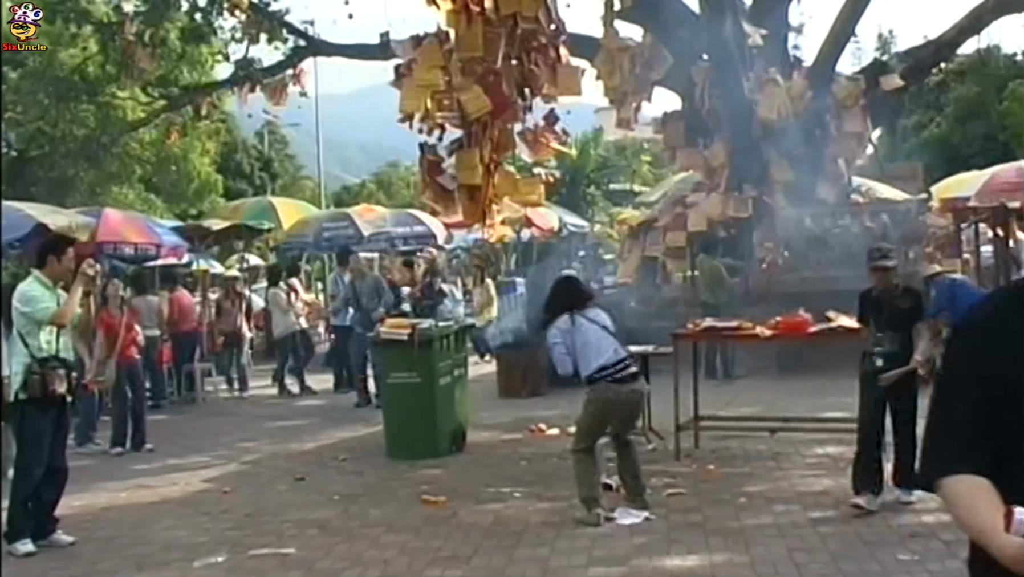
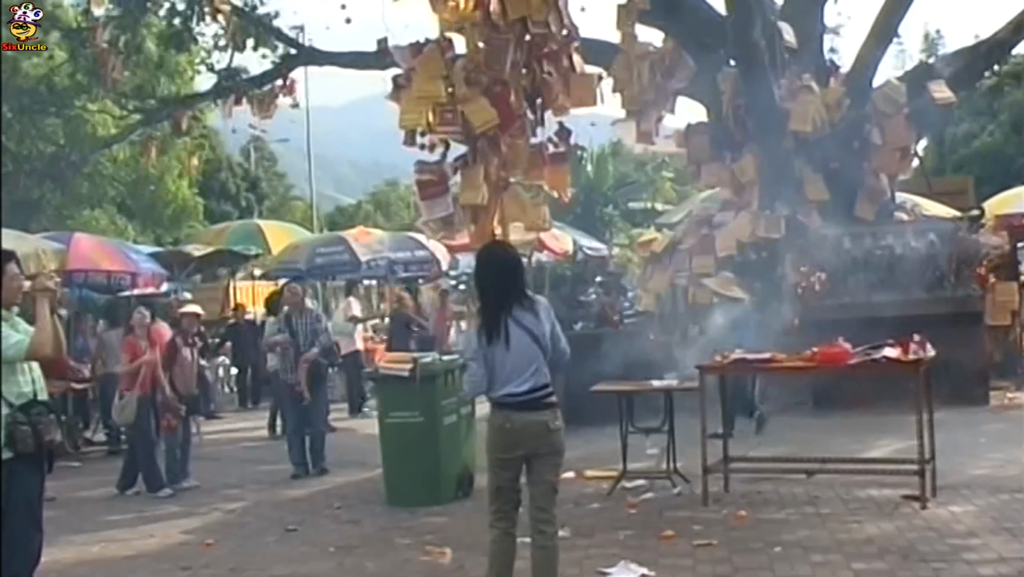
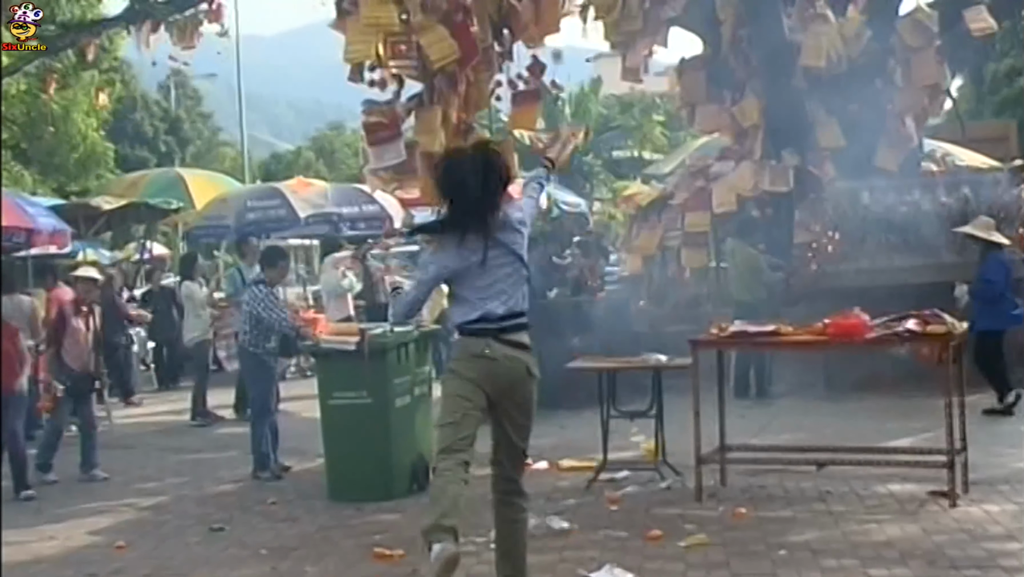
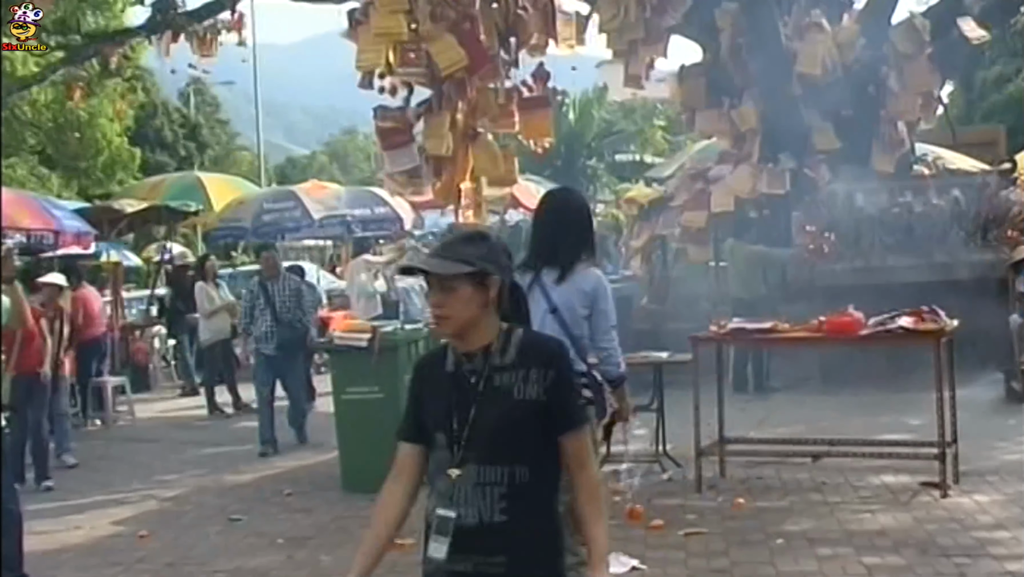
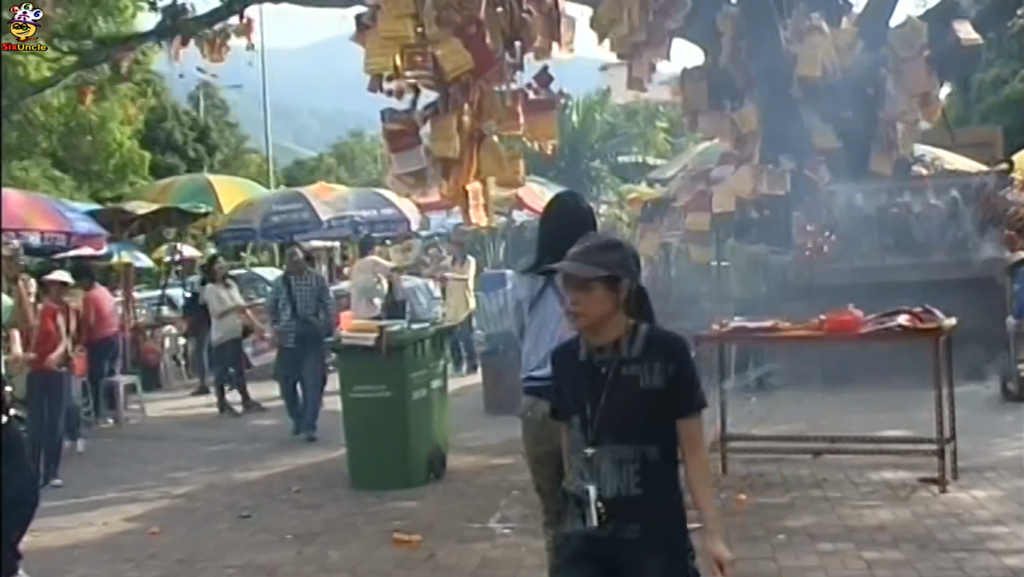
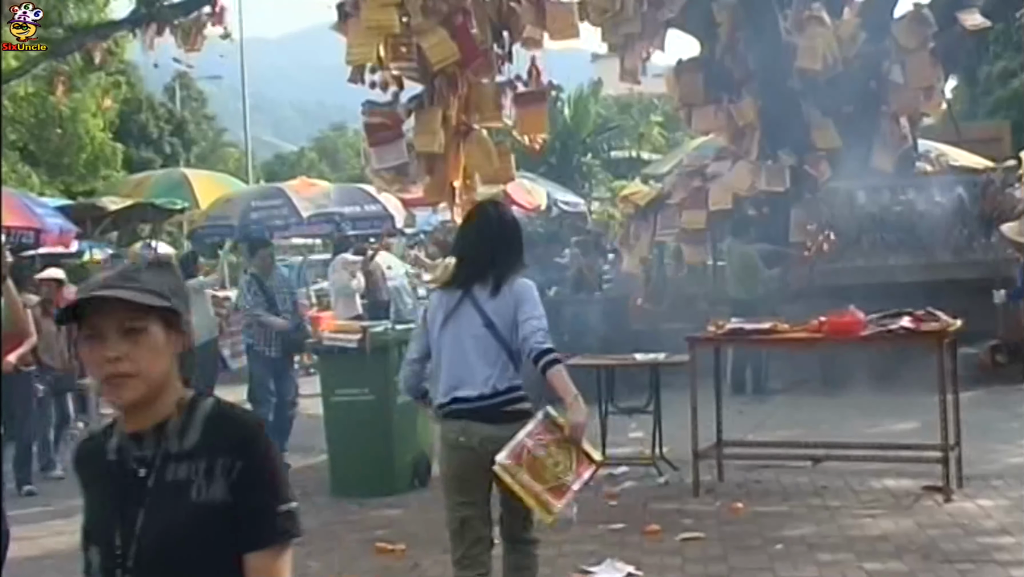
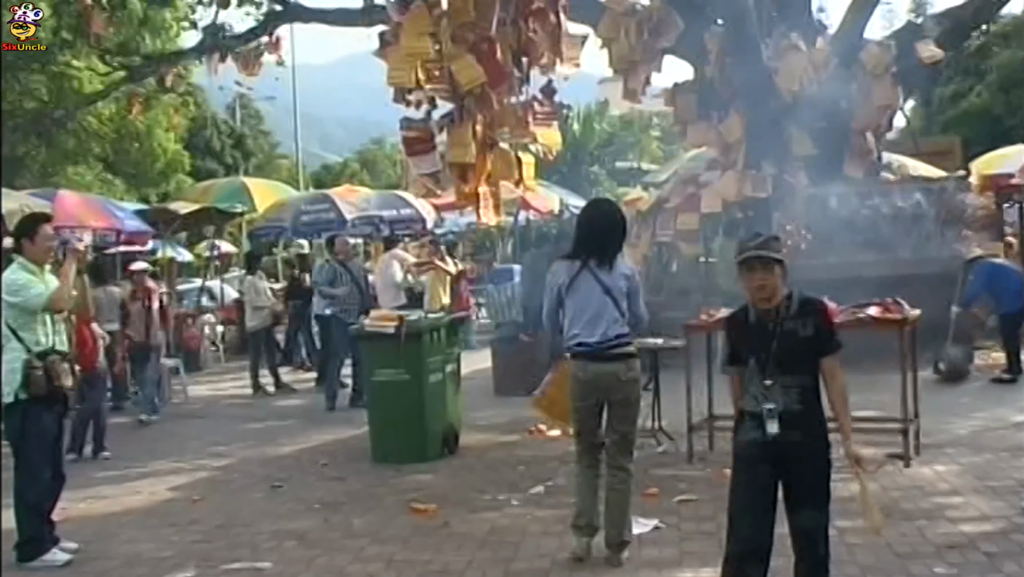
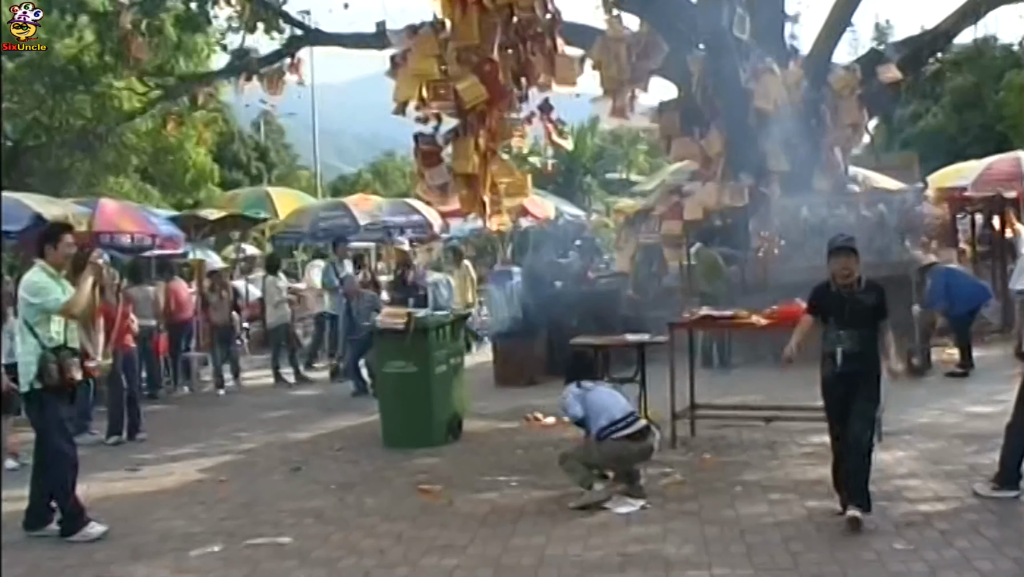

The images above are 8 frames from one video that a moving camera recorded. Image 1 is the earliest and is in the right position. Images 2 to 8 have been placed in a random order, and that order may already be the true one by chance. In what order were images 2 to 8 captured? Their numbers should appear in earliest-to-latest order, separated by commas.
8, 7, 5, 4, 6, 3, 2
